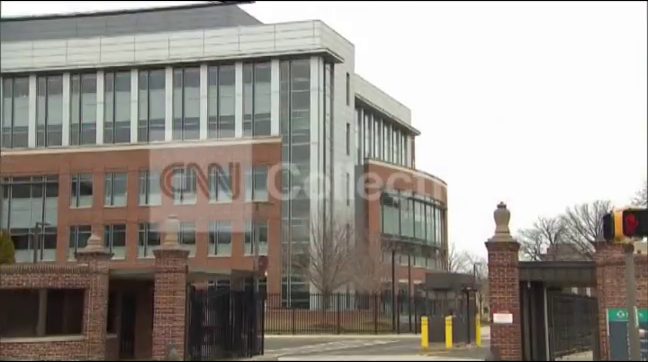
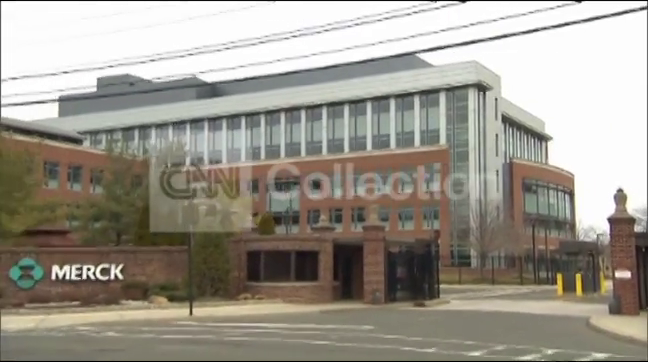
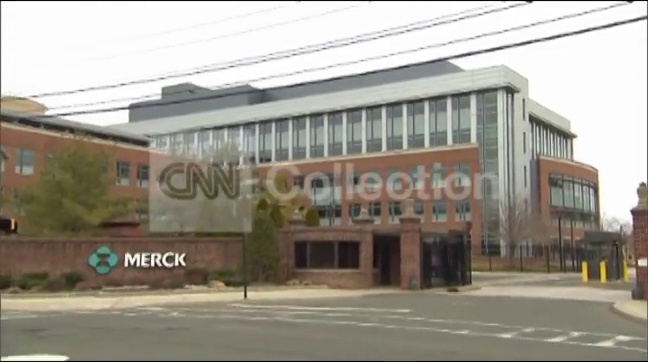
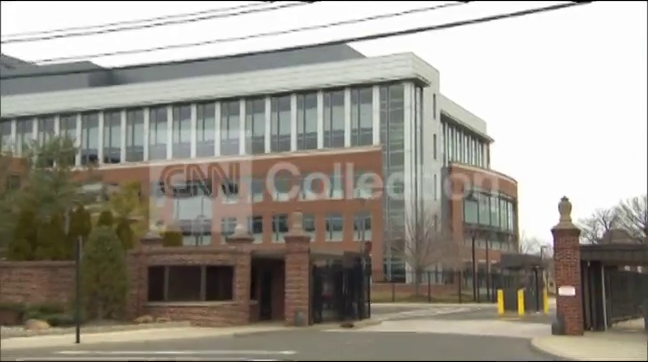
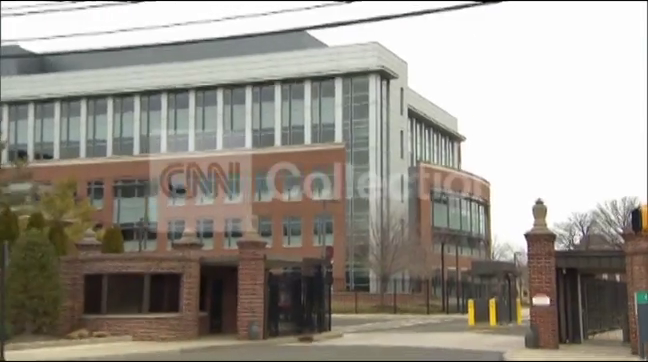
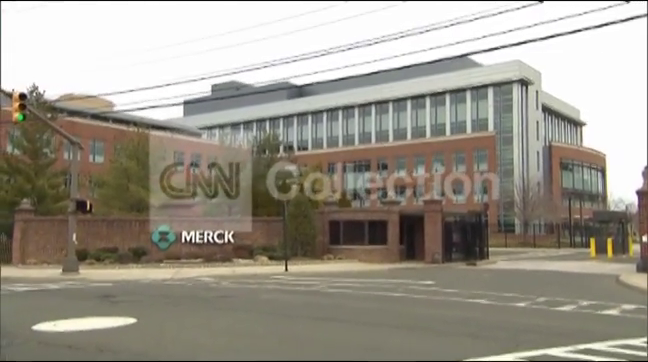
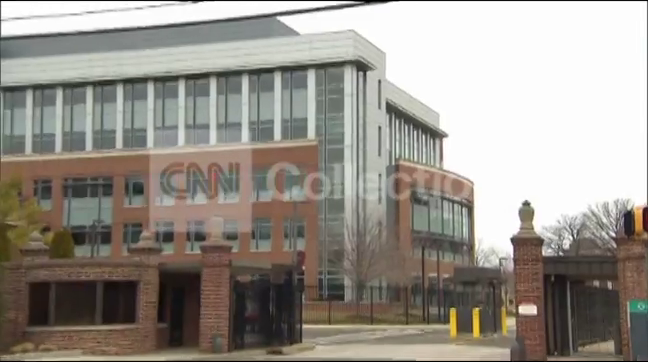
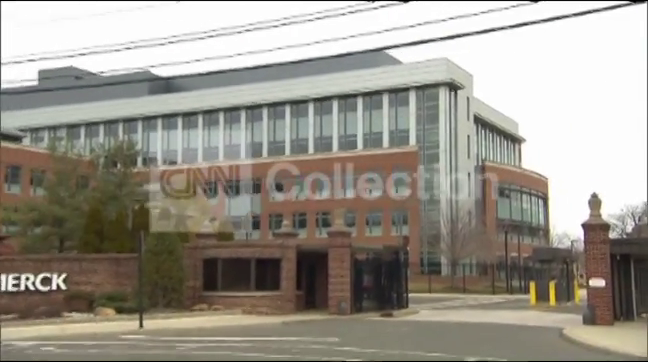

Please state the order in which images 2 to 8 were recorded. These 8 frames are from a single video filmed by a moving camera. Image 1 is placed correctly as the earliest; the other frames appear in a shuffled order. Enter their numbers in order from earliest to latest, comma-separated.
7, 5, 4, 8, 2, 3, 6
